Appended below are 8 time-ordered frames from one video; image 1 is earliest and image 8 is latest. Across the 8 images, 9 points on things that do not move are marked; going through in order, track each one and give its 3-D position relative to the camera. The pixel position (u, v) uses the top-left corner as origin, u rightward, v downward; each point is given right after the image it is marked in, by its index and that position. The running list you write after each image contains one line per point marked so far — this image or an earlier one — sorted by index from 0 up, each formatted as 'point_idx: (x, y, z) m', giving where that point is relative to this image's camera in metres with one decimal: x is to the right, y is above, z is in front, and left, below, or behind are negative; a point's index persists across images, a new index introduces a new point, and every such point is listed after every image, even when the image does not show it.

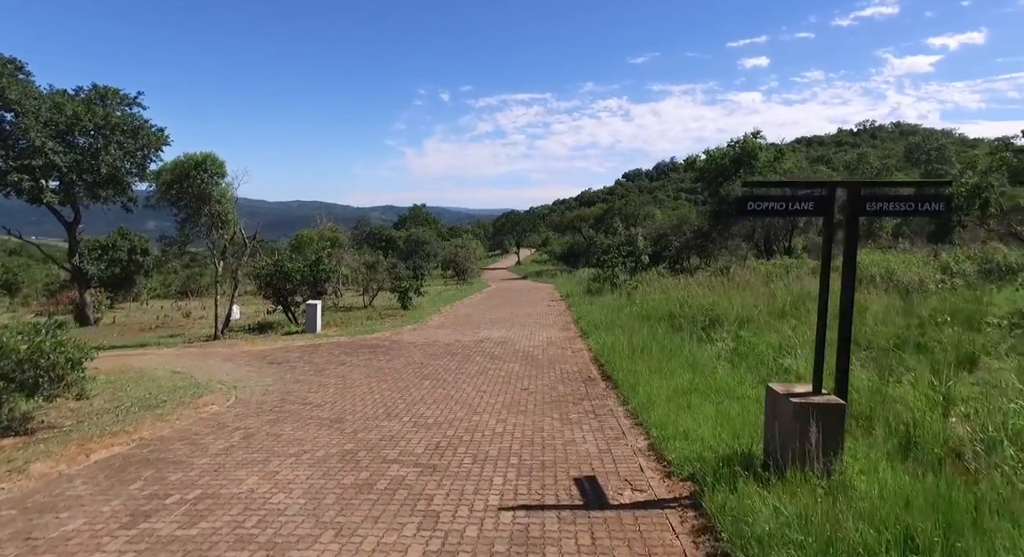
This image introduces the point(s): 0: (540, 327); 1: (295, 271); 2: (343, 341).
0: (+0.7, -1.3, +15.4) m
1: (-6.6, +0.2, +17.7) m
2: (-4.1, -1.5, +14.1) m
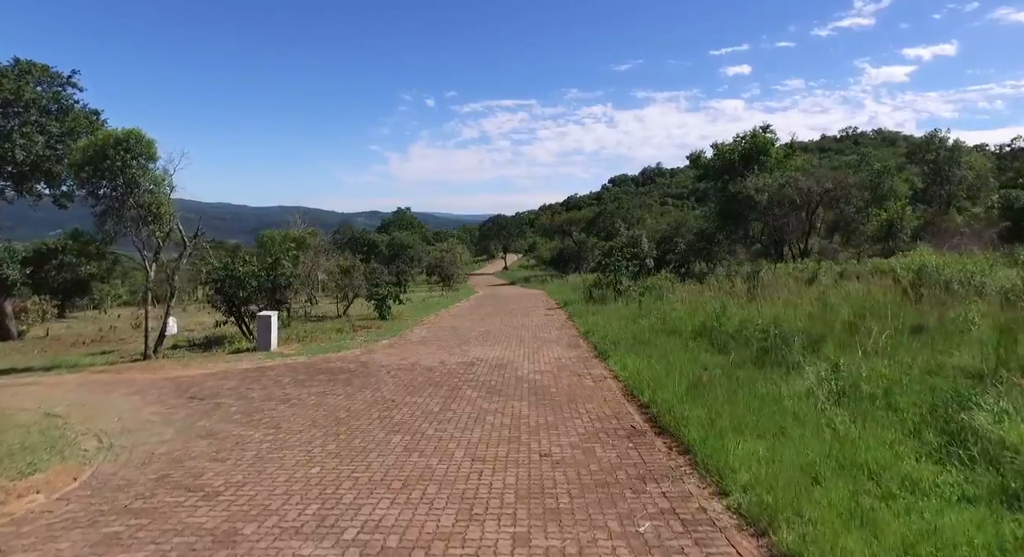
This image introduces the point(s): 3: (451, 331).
0: (+0.7, -1.4, +12.7) m
1: (-6.7, +0.1, +14.9) m
2: (-4.1, -1.7, +11.3) m
3: (-1.7, -1.4, +16.1) m
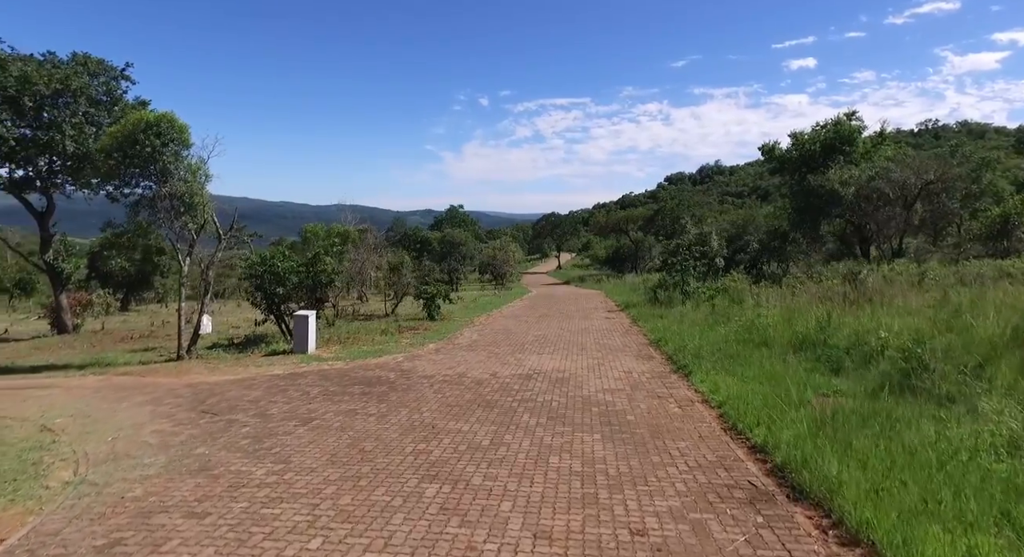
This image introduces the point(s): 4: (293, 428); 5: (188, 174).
0: (+1.8, -1.4, +11.1) m
1: (-5.3, +0.2, +13.9) m
2: (-3.1, -1.6, +10.1) m
3: (-0.2, -1.4, +14.7) m
4: (-2.3, -1.6, +6.2) m
5: (-6.6, +2.1, +11.8) m
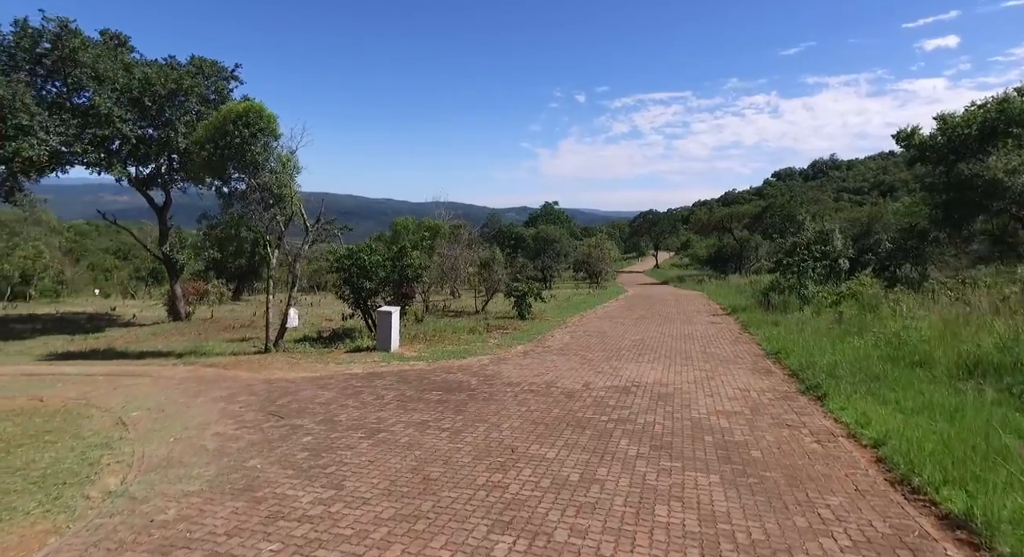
0: (+3.4, -1.4, +9.7) m
1: (-3.2, +0.3, +13.6) m
2: (-1.6, -1.5, +9.5) m
3: (+2.0, -1.4, +13.6) m
4: (-1.5, -1.5, +5.5) m
5: (-4.7, +2.3, +11.7) m
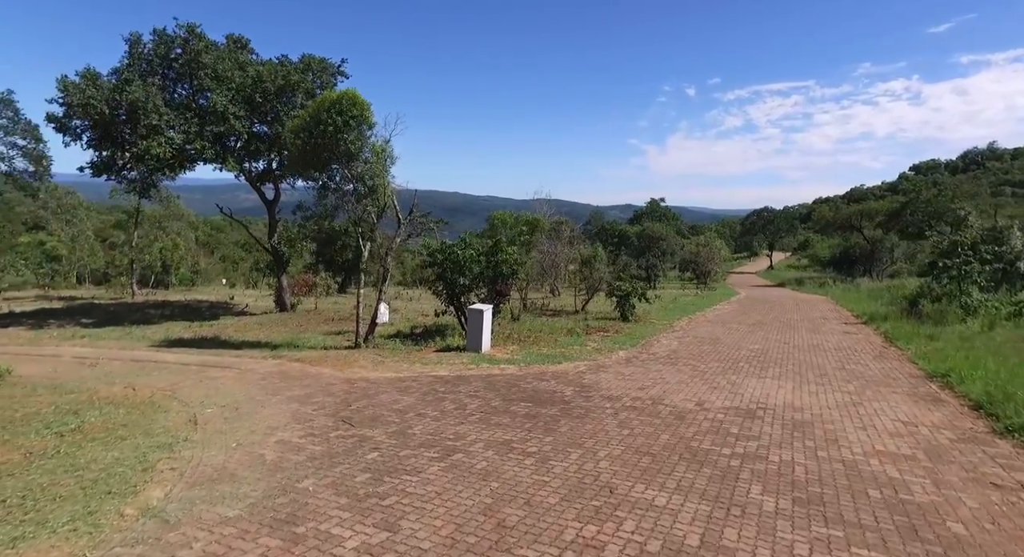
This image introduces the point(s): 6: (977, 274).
0: (+4.8, -1.5, +8.0) m
1: (-0.9, +0.4, +12.9) m
2: (-0.1, -1.5, +8.7) m
3: (+4.1, -1.4, +12.1) m
4: (-0.7, -1.5, +4.7) m
5: (-2.7, +2.4, +11.3) m
6: (+12.6, +0.1, +15.8) m
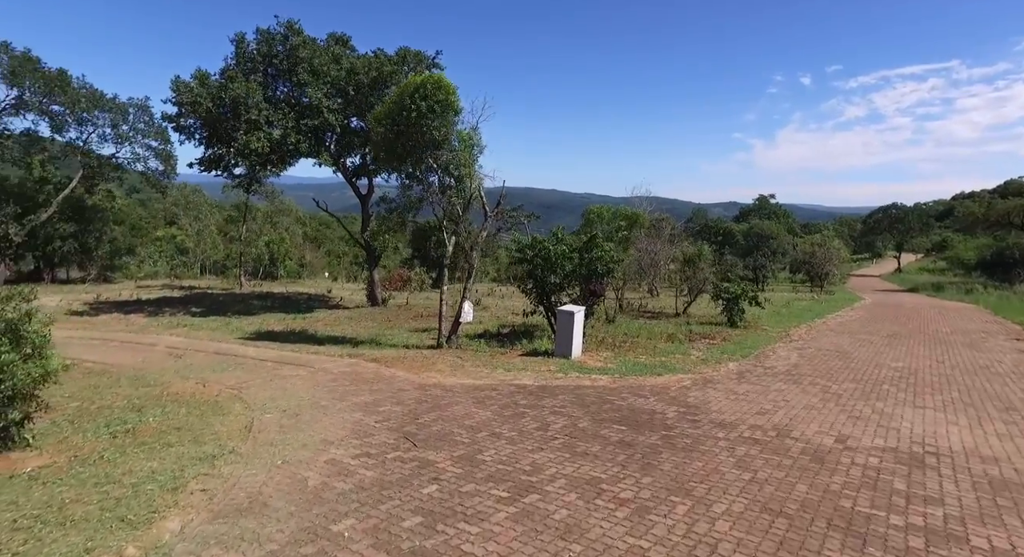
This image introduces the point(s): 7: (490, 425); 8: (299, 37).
0: (+5.8, -1.6, +6.1) m
1: (+1.0, +0.4, +11.9) m
2: (+1.1, -1.5, +7.6) m
3: (+5.8, -1.4, +10.3) m
4: (-0.1, -1.5, +3.7) m
5: (-1.0, +2.5, +10.6) m
6: (+14.8, -0.1, +12.6) m
7: (-0.2, -1.5, +5.9) m
8: (-6.0, +6.8, +16.5) m
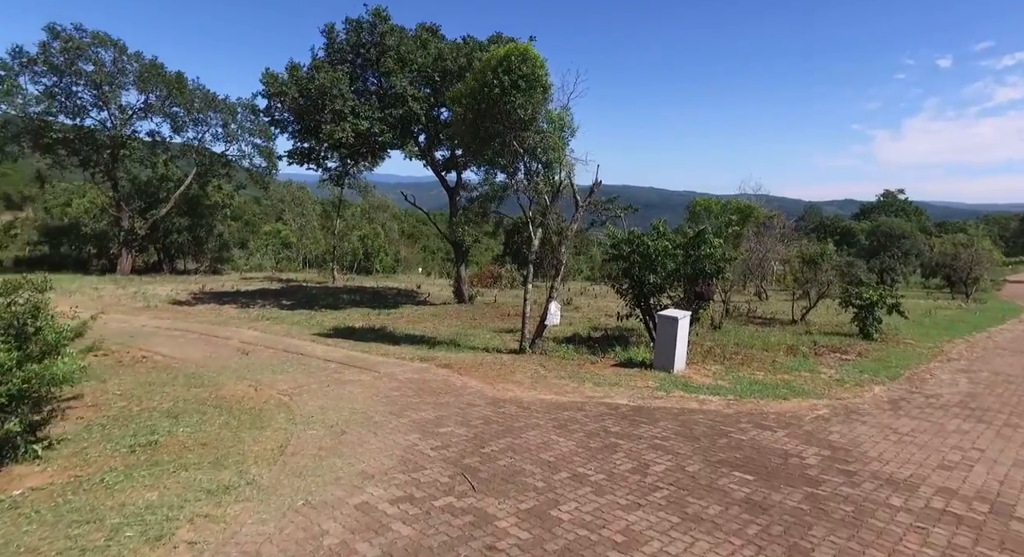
0: (+6.5, -1.6, +3.9) m
1: (+2.7, +0.4, +10.4) m
2: (+2.0, -1.5, +6.1) m
3: (+7.1, -1.5, +8.0) m
4: (+0.2, -1.5, +2.5) m
5: (+0.5, +2.5, +9.4) m
6: (+16.4, -0.4, +8.9) m
7: (+0.5, -1.4, +4.6) m
8: (-3.4, +7.0, +16.1) m
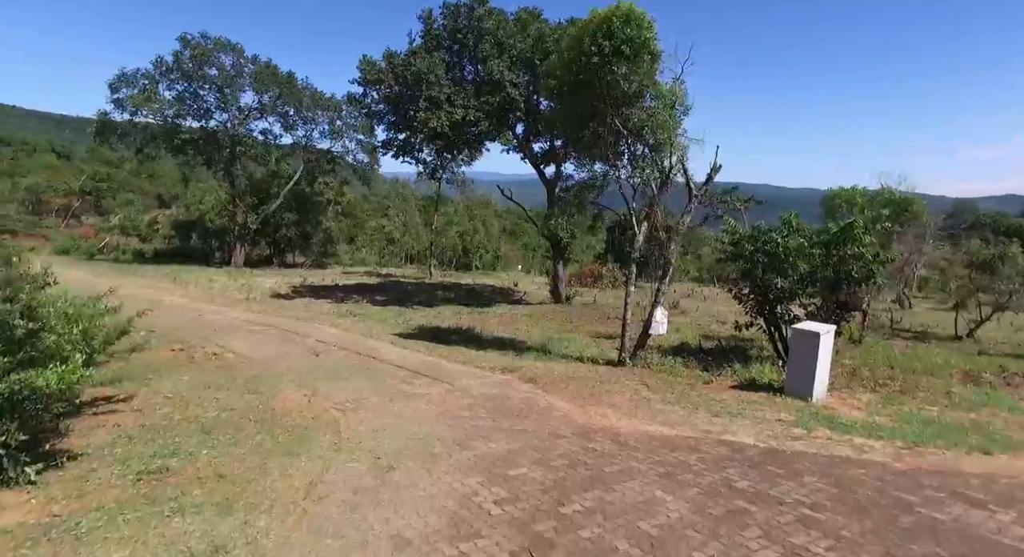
0: (+6.8, -1.8, +1.6) m
1: (+4.2, +0.4, +8.6) m
2: (+2.8, -1.5, +4.5) m
3: (+8.1, -1.7, +5.5) m
4: (+0.4, -1.5, +1.3) m
5: (+1.9, +2.5, +8.0) m
6: (+17.4, -0.7, +4.7) m
7: (+1.0, -1.5, +3.3) m
8: (-0.7, +7.0, +15.2) m
